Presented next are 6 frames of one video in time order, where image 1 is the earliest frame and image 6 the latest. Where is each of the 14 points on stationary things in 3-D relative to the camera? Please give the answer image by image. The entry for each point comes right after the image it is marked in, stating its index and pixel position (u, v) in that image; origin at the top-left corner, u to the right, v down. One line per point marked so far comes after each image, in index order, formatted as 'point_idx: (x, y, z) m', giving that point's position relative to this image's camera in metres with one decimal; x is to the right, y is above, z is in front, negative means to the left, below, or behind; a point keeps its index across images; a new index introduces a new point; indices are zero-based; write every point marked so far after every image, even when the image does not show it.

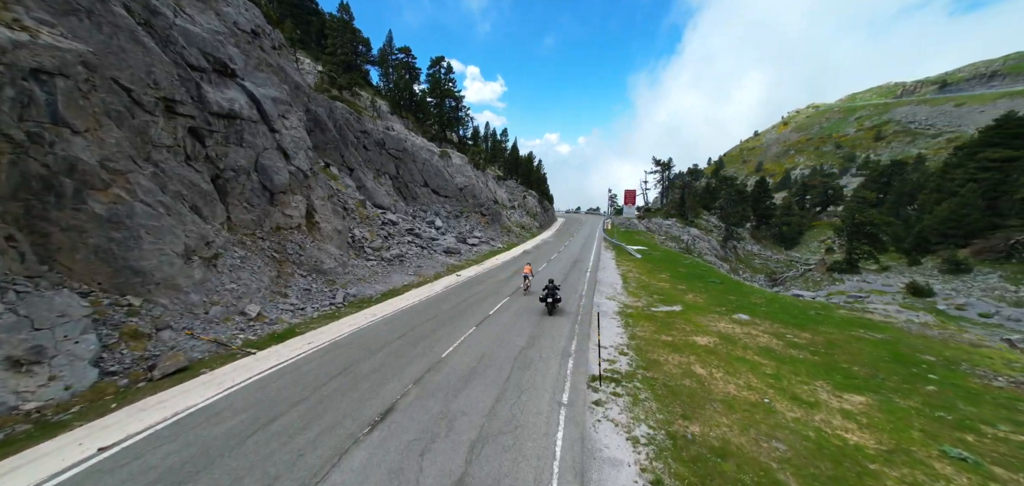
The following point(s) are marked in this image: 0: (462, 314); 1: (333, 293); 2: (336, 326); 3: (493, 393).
0: (-2.5, -3.5, +18.4) m
1: (-9.0, -2.5, +19.0) m
2: (-7.2, -3.4, +15.4) m
3: (-0.6, -4.2, +10.6) m
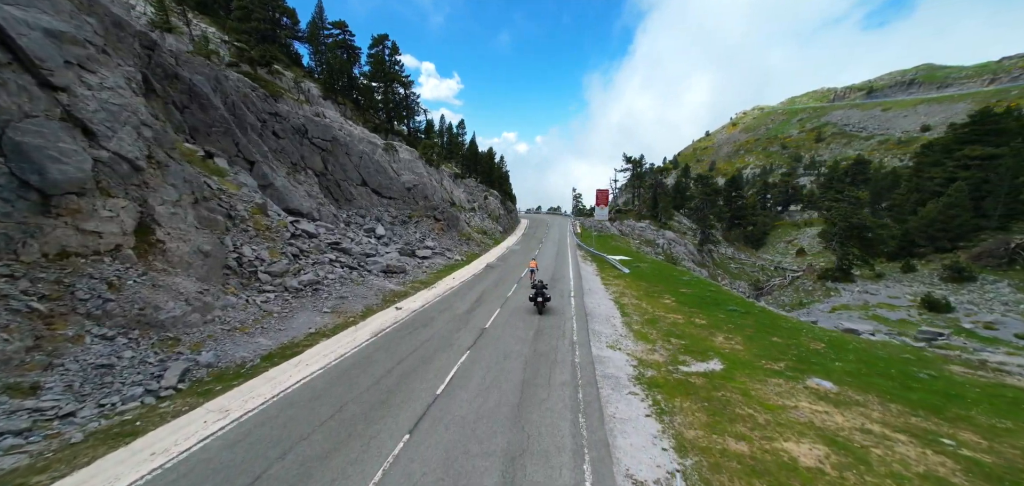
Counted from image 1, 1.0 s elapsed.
0: (-3.7, -4.5, +11.1) m
1: (-10.3, -3.7, +11.1) m
2: (-8.0, -4.5, +7.6) m
3: (-0.9, -5.3, +3.6) m
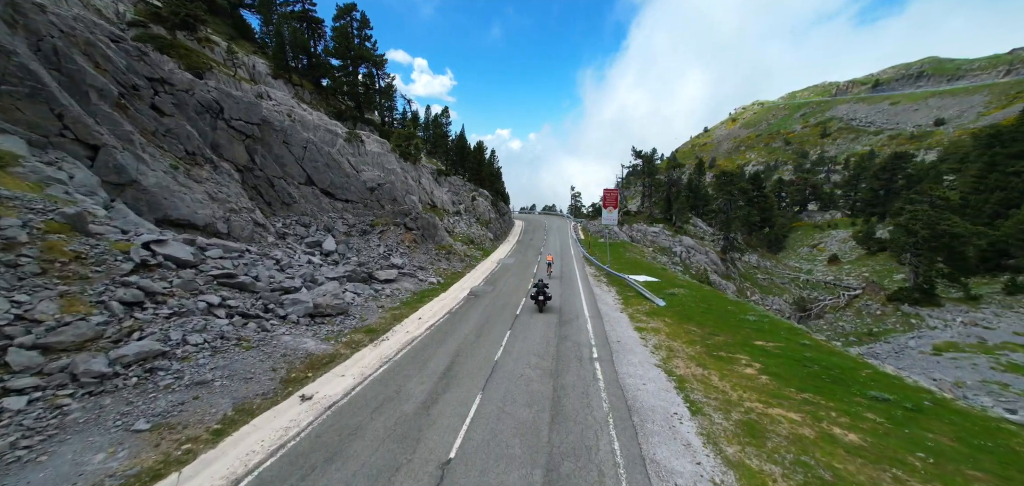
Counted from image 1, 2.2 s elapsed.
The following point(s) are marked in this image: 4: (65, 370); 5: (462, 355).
0: (-3.9, -5.9, +2.4) m
1: (-10.5, -5.1, +2.3) m
2: (-8.2, -5.9, -1.1) m
3: (-1.0, -6.6, -5.0) m
4: (-11.9, -3.3, +10.2) m
5: (-2.2, -4.5, +15.9) m
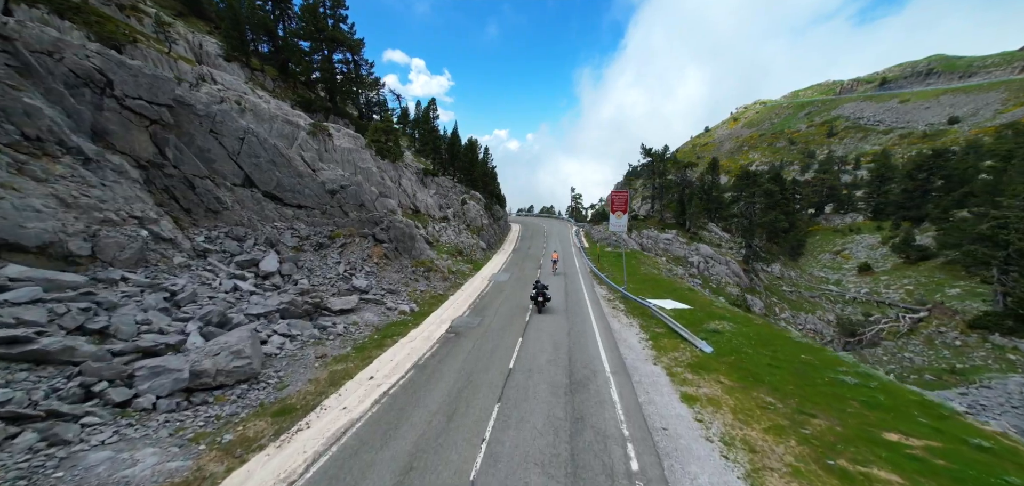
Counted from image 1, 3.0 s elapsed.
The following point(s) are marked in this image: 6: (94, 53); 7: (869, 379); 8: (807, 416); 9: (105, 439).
0: (-4.1, -6.8, -3.9) m
1: (-10.7, -6.1, -4.1) m
2: (-8.4, -6.9, -7.5) m
3: (-1.2, -7.6, -11.4) m
4: (-12.2, -4.3, +3.8) m
5: (-2.5, -5.5, +9.6) m
6: (-20.1, +9.2, +18.6) m
7: (+12.8, -4.6, +13.6) m
8: (+9.0, -4.9, +11.6) m
9: (-9.9, -4.2, +9.4) m
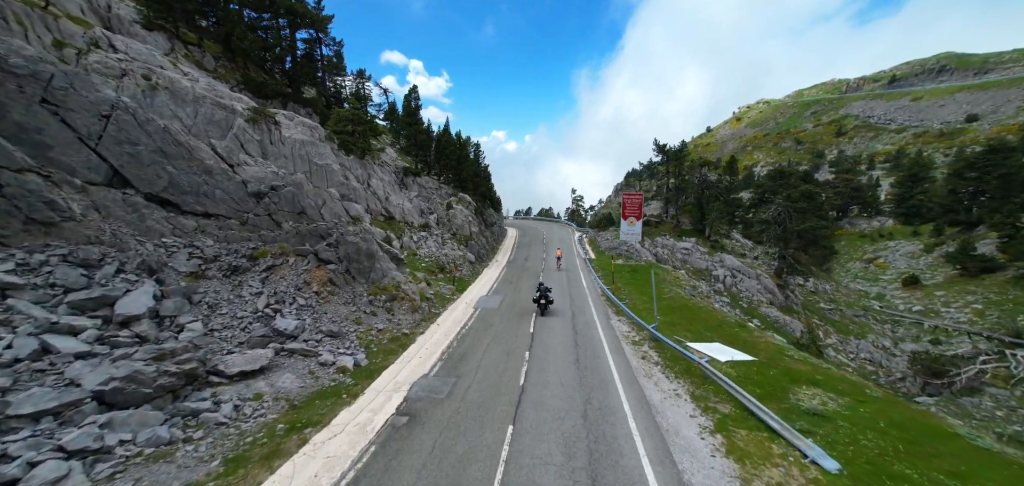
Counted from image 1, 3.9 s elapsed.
0: (-4.5, -7.8, -11.3) m
1: (-11.1, -7.0, -11.5) m
2: (-8.7, -7.8, -14.9) m
3: (-1.6, -8.5, -18.7) m
4: (-12.6, -5.3, -3.6) m
5: (-3.0, -6.5, +2.2) m
6: (-20.6, +8.1, +11.3) m
7: (+12.4, -5.6, +6.3) m
8: (+8.5, -5.9, +4.3) m
9: (-10.4, -5.3, +2.0) m
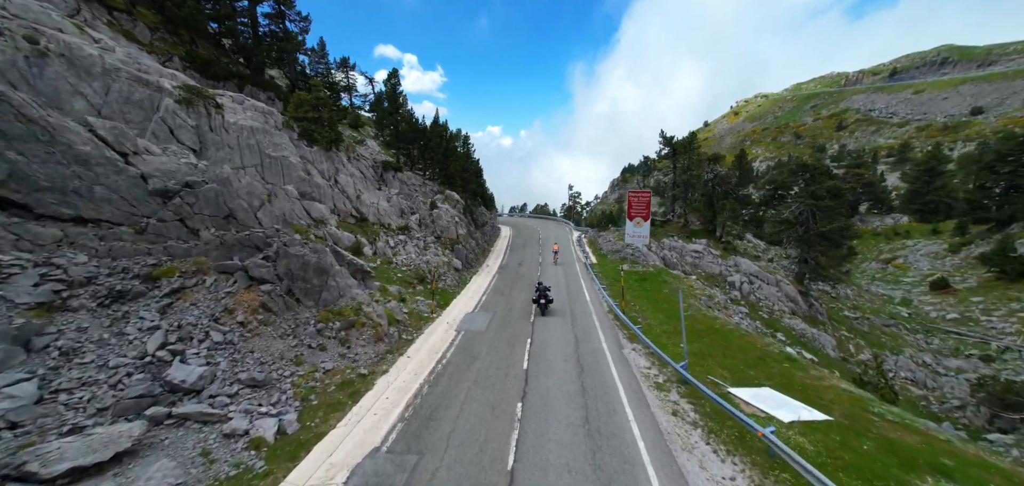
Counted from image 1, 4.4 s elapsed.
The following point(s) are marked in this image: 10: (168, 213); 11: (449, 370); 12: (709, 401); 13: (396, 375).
0: (-4.6, -8.7, -16.0) m
1: (-11.2, -8.0, -16.3) m
2: (-8.8, -8.8, -19.7) m
3: (-1.5, -9.5, -23.4) m
4: (-12.8, -6.2, -8.4) m
5: (-3.2, -7.3, -2.5) m
6: (-21.0, +7.3, +6.2) m
7: (+12.1, -6.3, +1.8) m
8: (+8.2, -6.6, -0.3) m
9: (-10.6, -6.1, -2.8) m
10: (-14.0, +1.4, +15.3) m
11: (-2.9, -5.6, +17.3) m
12: (+6.5, -5.2, +13.7) m
13: (-5.0, -5.5, +16.6) m
